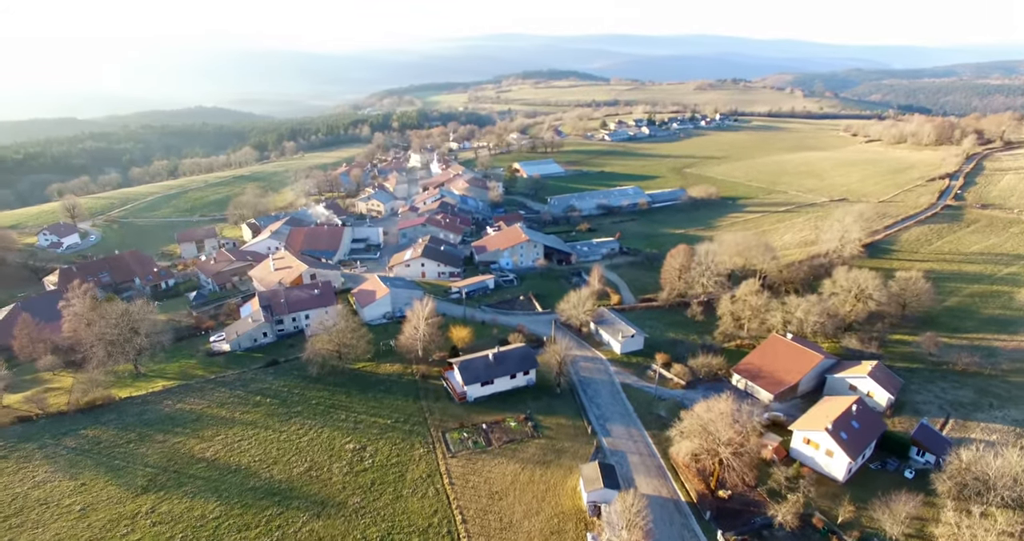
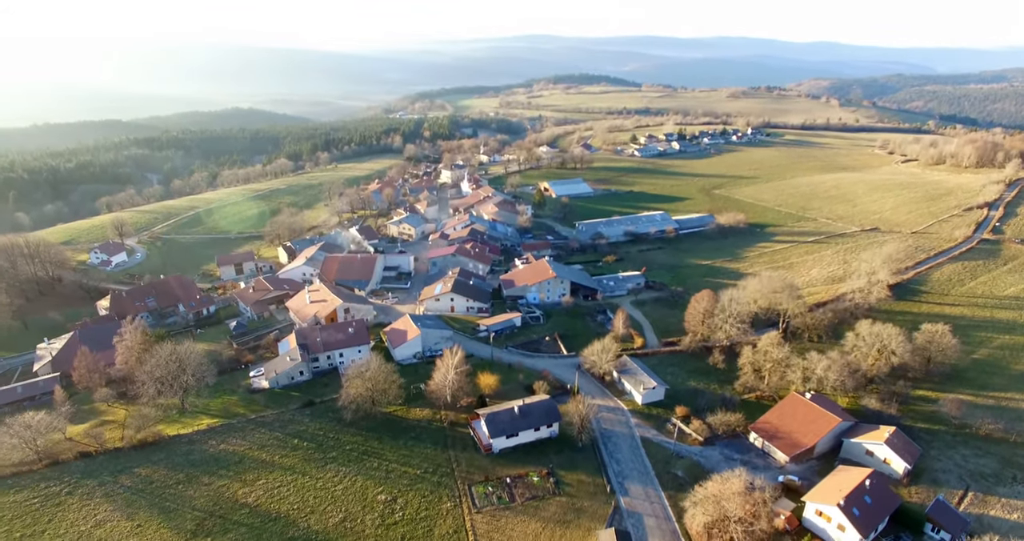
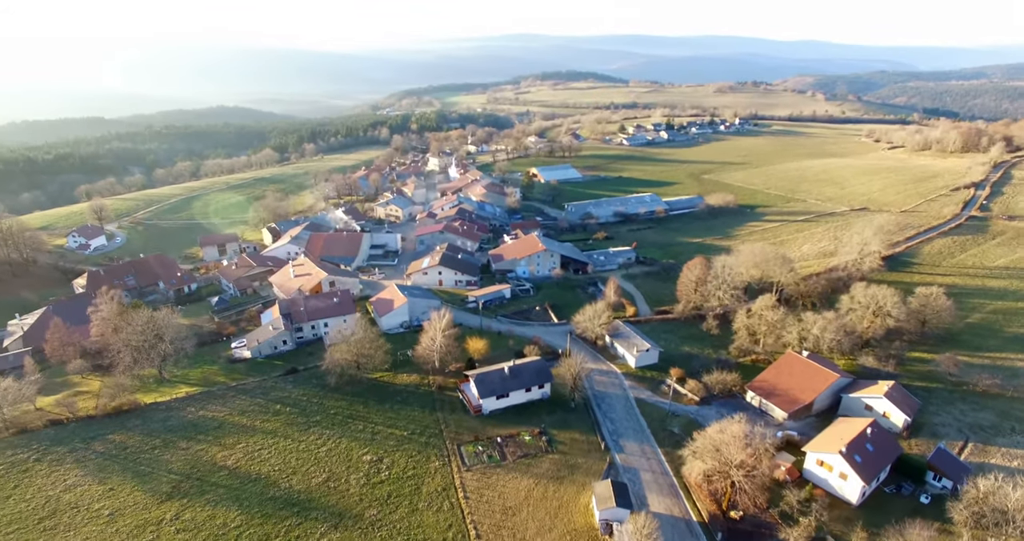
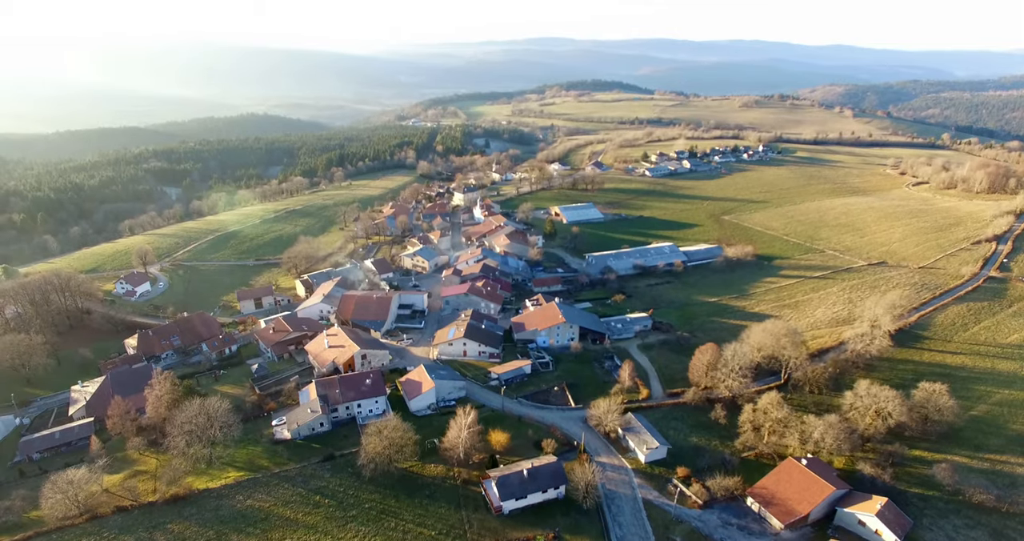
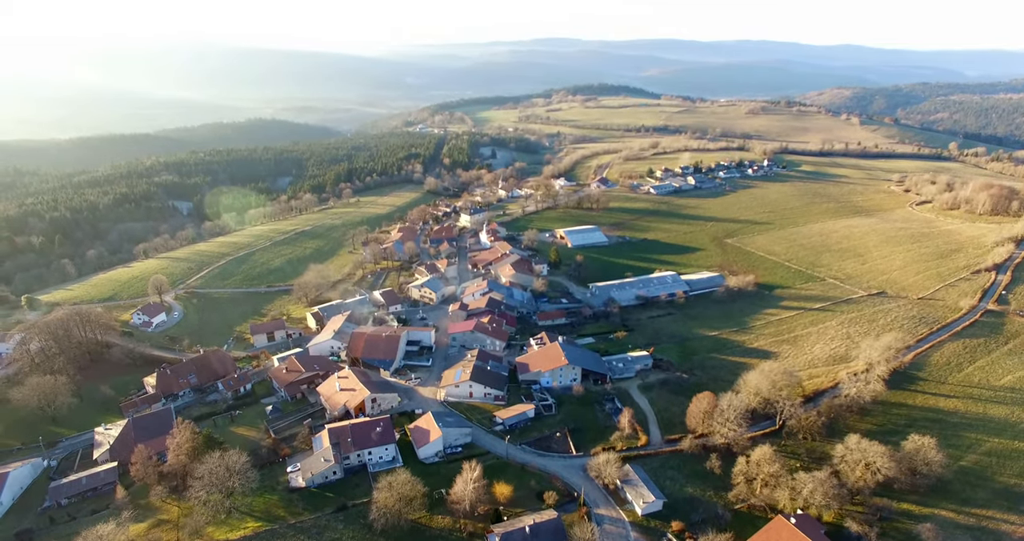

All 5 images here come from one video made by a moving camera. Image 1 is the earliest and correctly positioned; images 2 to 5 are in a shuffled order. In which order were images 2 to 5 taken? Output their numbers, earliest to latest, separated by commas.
3, 2, 4, 5
